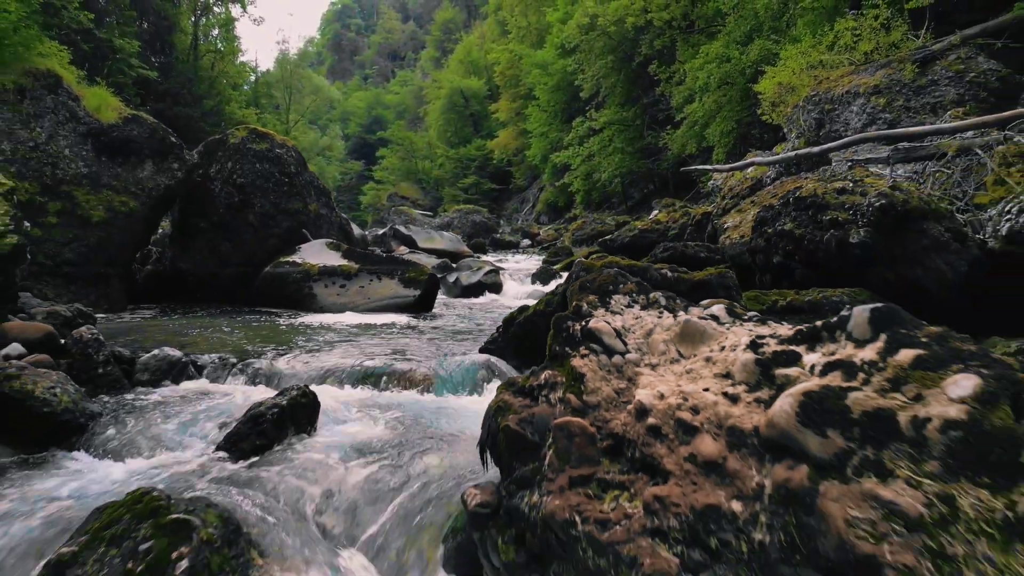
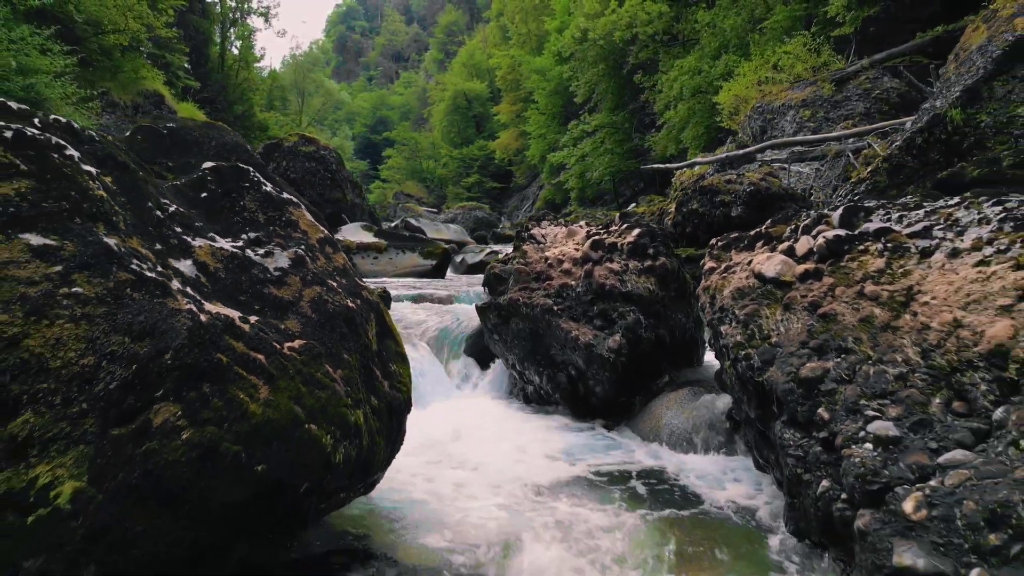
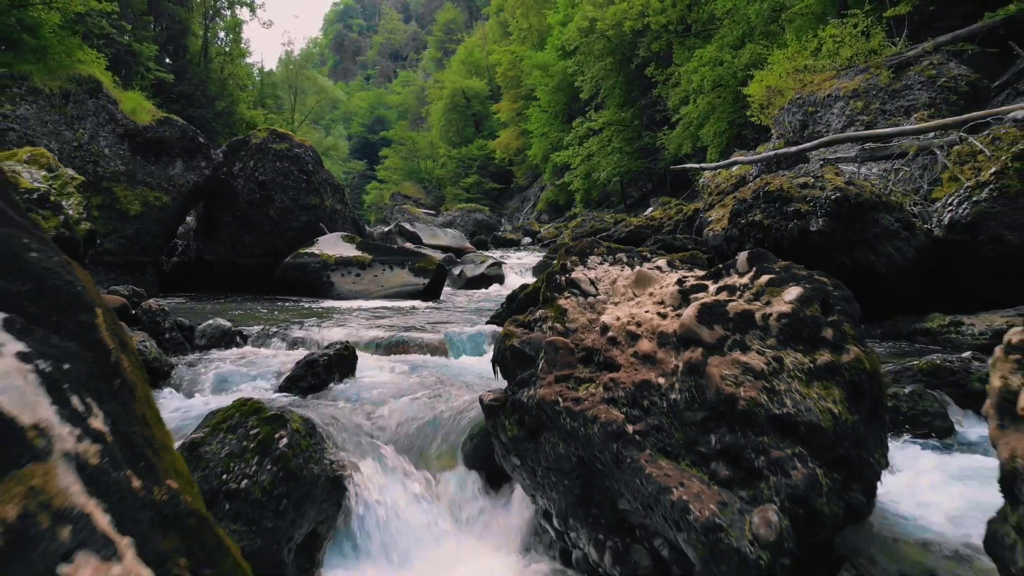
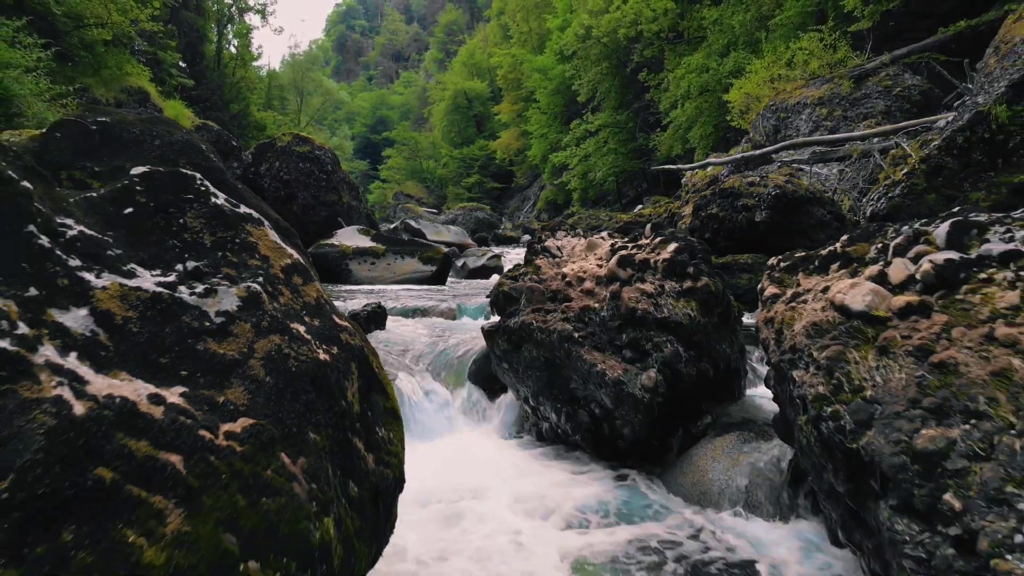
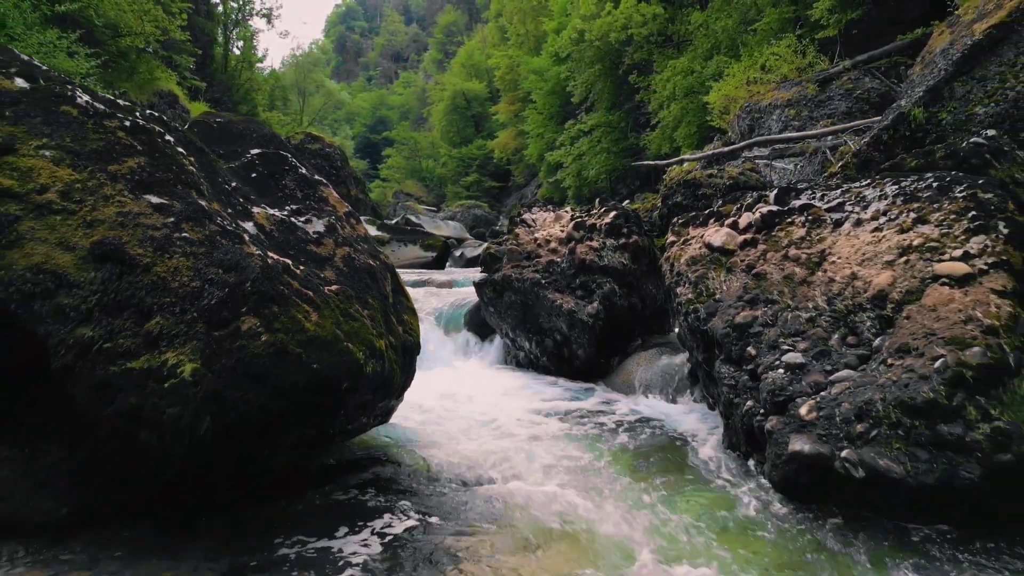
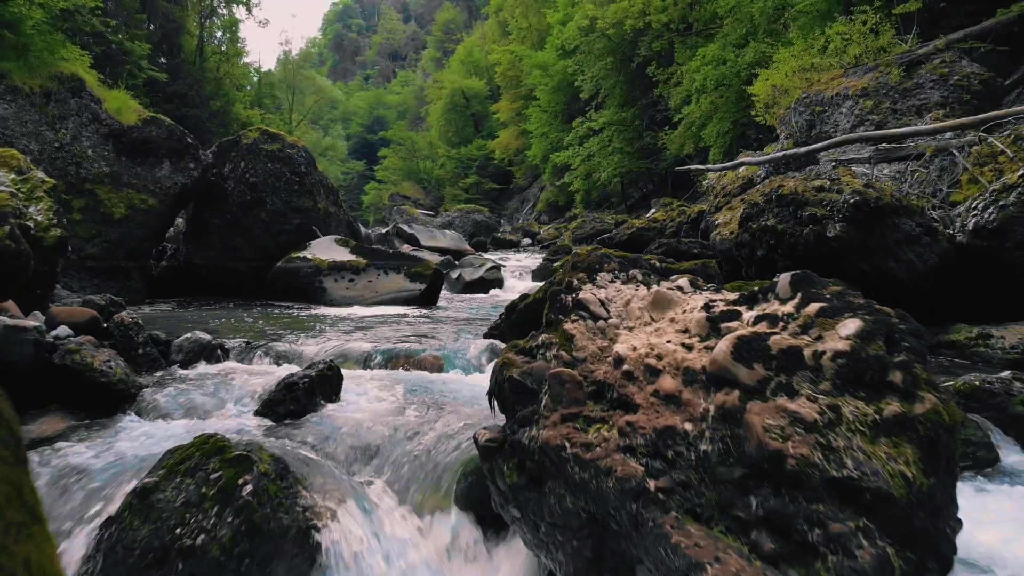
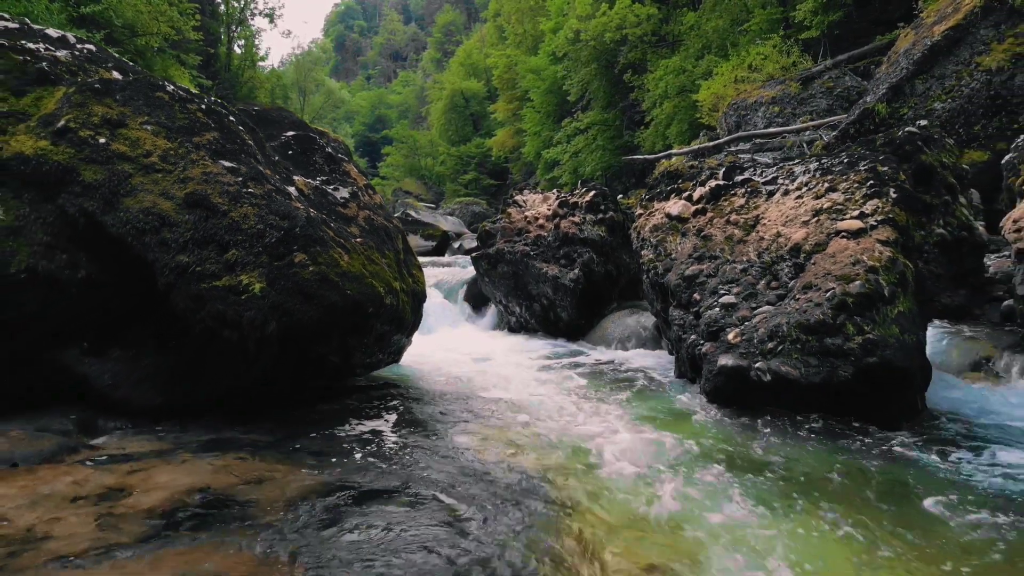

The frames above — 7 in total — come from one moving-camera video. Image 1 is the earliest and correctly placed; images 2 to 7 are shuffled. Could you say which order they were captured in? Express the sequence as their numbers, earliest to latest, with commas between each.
6, 3, 4, 2, 5, 7
